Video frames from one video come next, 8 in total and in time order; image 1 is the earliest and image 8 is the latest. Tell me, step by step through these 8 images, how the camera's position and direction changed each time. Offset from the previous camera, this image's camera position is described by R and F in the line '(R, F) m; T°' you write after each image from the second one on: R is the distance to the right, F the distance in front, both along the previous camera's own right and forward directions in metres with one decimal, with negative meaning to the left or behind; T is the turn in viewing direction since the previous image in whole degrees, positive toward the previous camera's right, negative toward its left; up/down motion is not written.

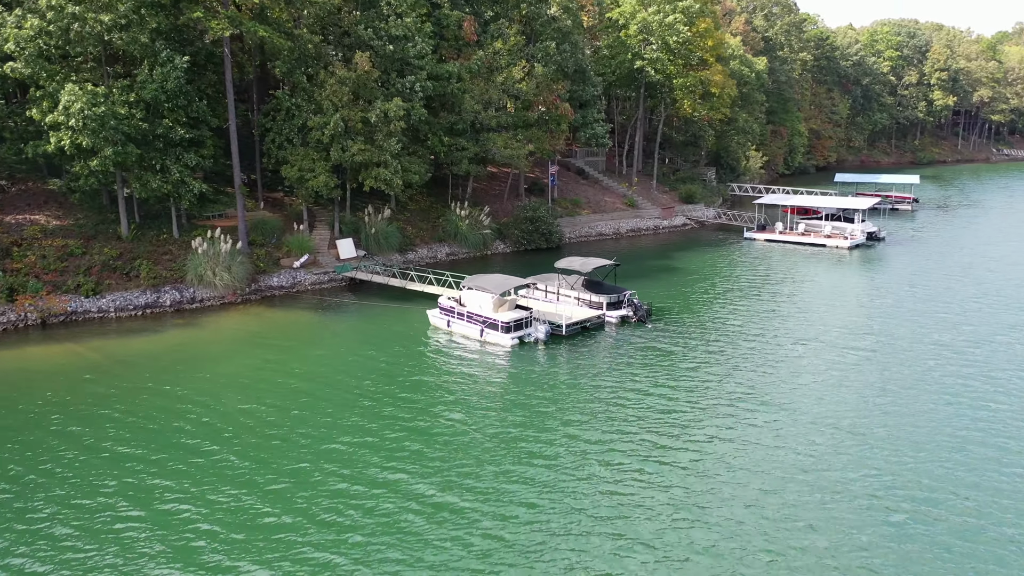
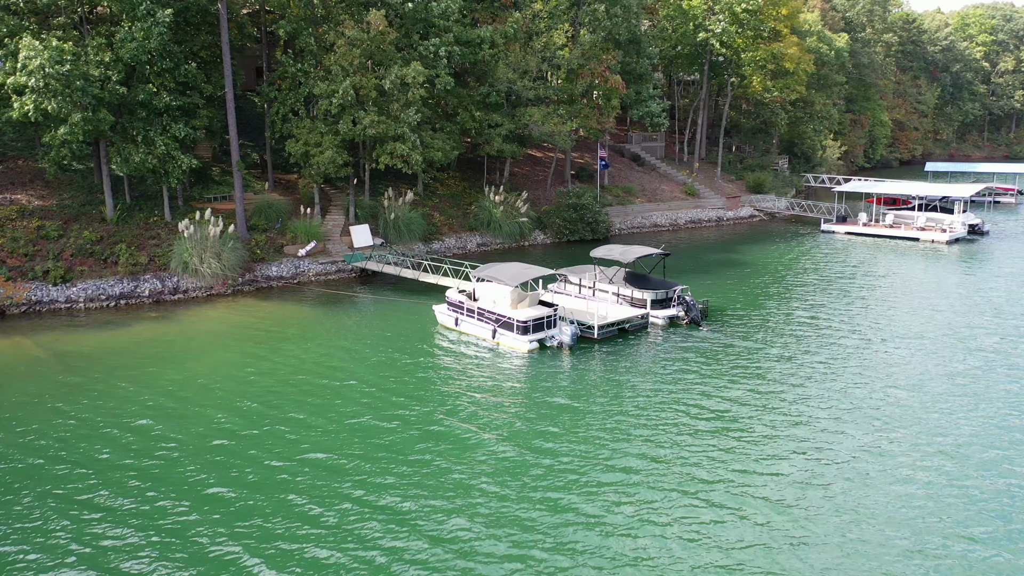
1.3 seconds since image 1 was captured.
(+1.4, +6.0) m; -5°
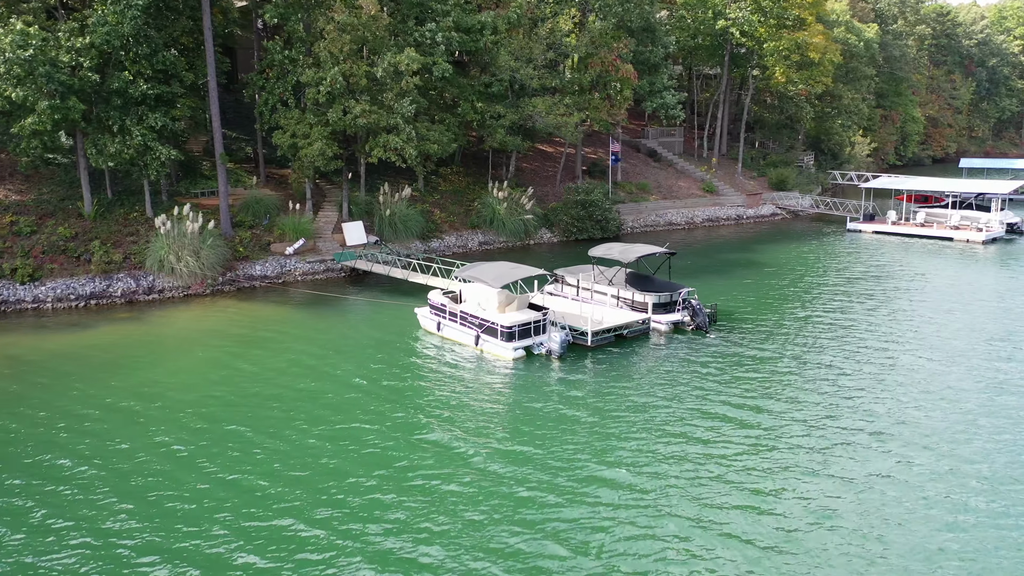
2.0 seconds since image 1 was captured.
(+1.2, +2.4) m; -2°
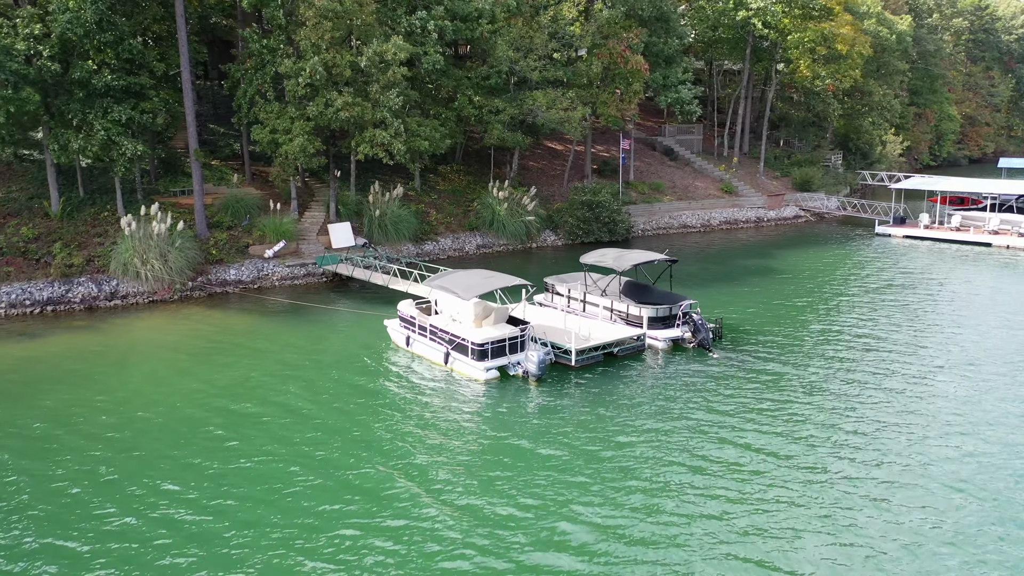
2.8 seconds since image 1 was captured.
(+1.4, +2.7) m; -2°
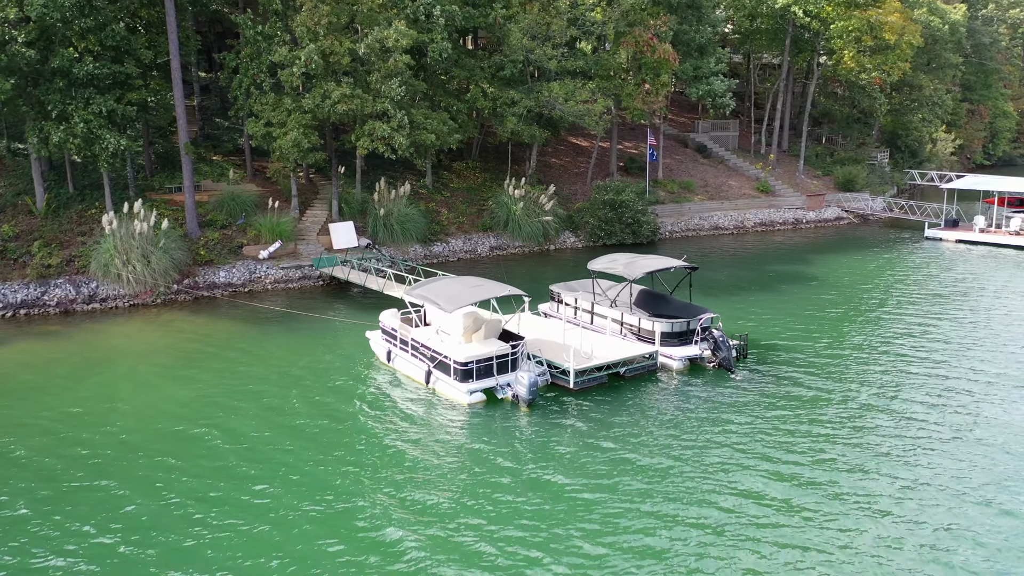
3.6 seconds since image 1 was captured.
(+1.1, +2.6) m; -3°
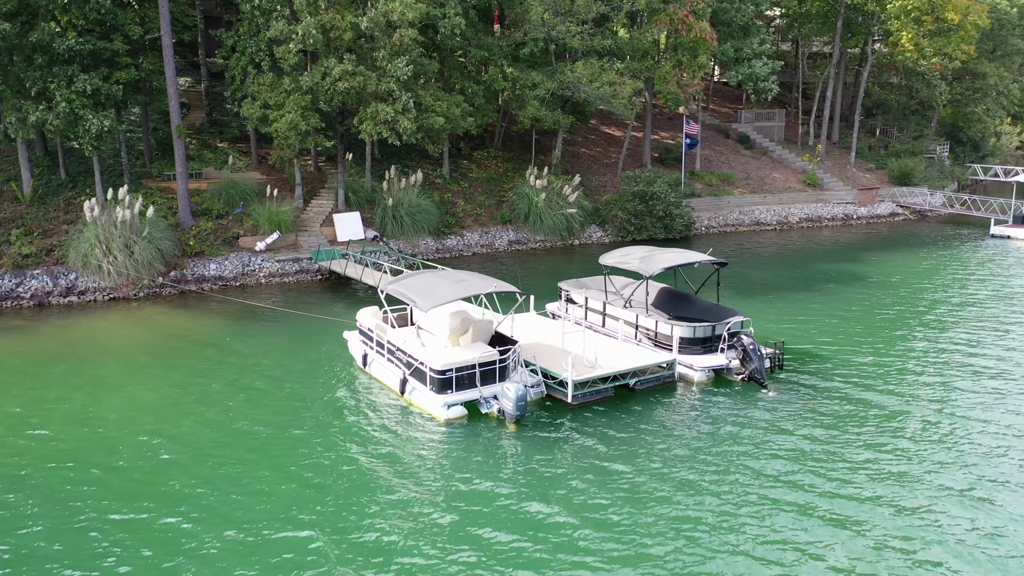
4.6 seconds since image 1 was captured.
(+1.0, +2.7) m; -3°
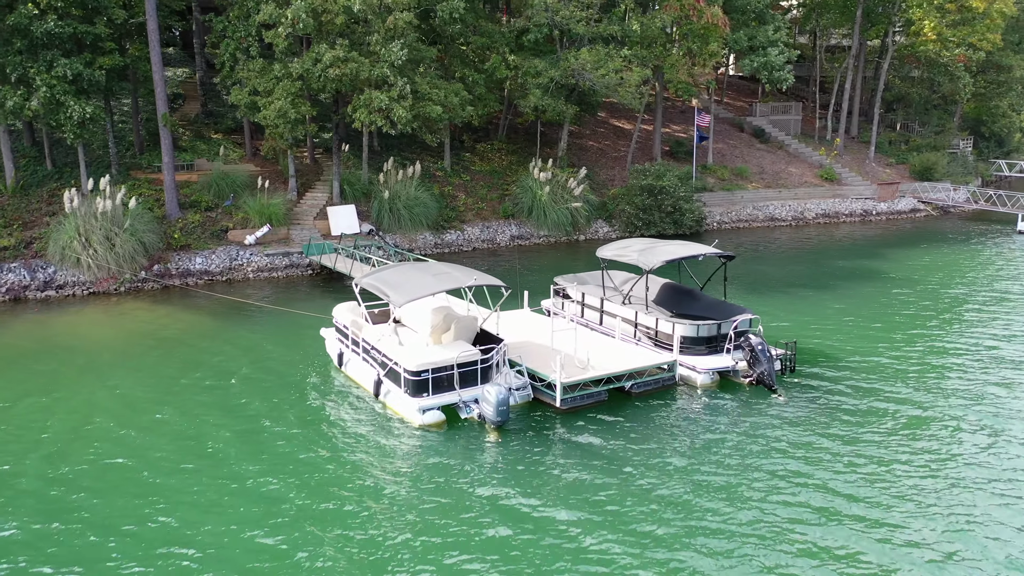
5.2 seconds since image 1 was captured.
(+0.6, +1.3) m; -1°
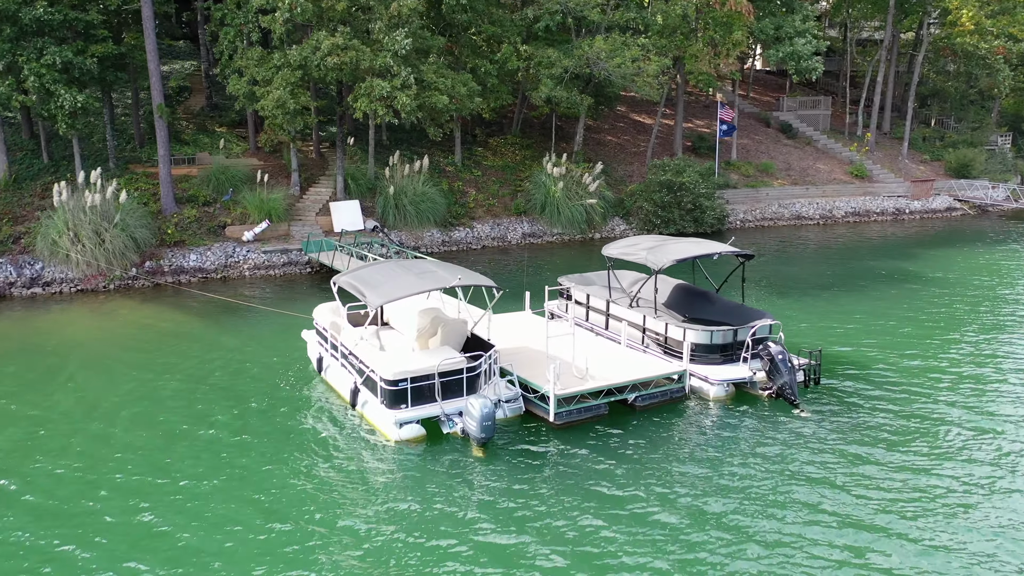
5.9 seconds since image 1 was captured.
(+0.6, +1.4) m; -2°
